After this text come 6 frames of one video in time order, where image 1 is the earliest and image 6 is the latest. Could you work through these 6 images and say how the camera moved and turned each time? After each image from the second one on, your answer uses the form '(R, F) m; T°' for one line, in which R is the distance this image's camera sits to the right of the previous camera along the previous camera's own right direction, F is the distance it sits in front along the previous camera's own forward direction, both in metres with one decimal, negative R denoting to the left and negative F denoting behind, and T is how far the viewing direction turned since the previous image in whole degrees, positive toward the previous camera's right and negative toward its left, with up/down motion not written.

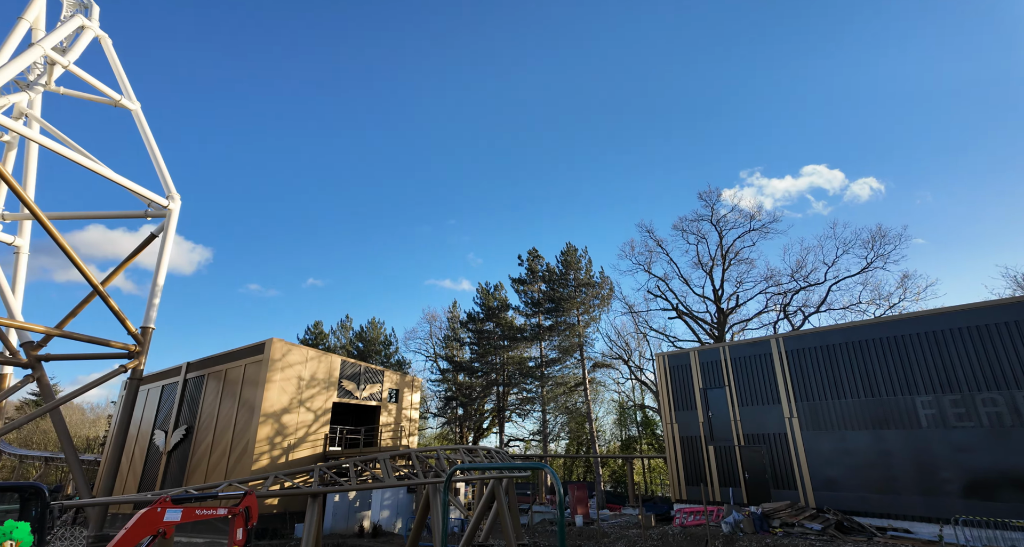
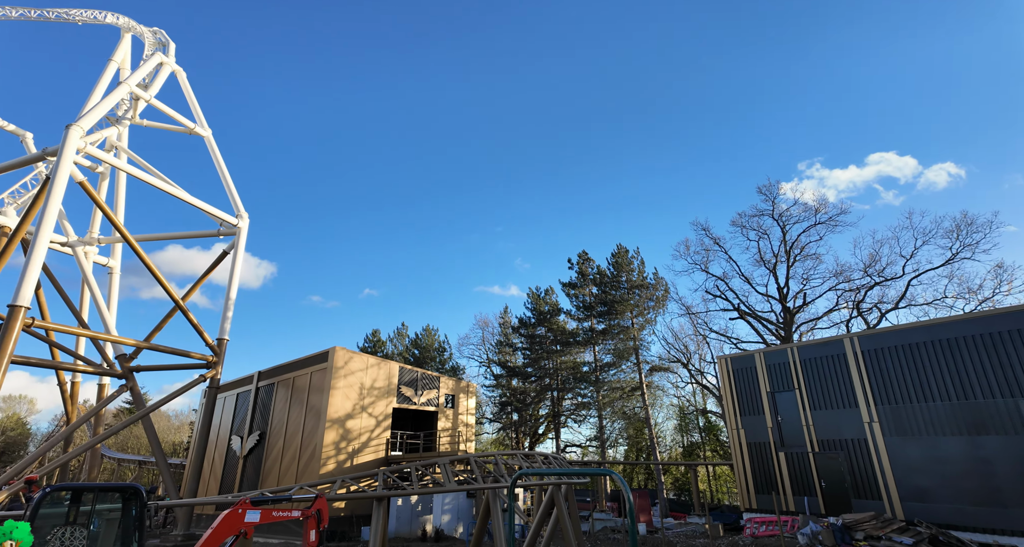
(0.0, +0.2) m; -5°
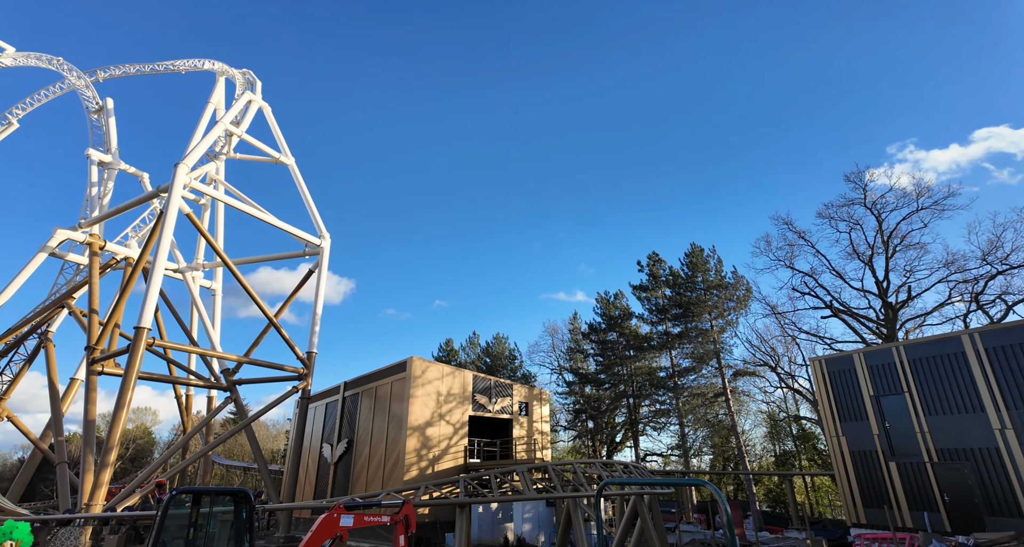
(0.0, +0.3) m; -7°
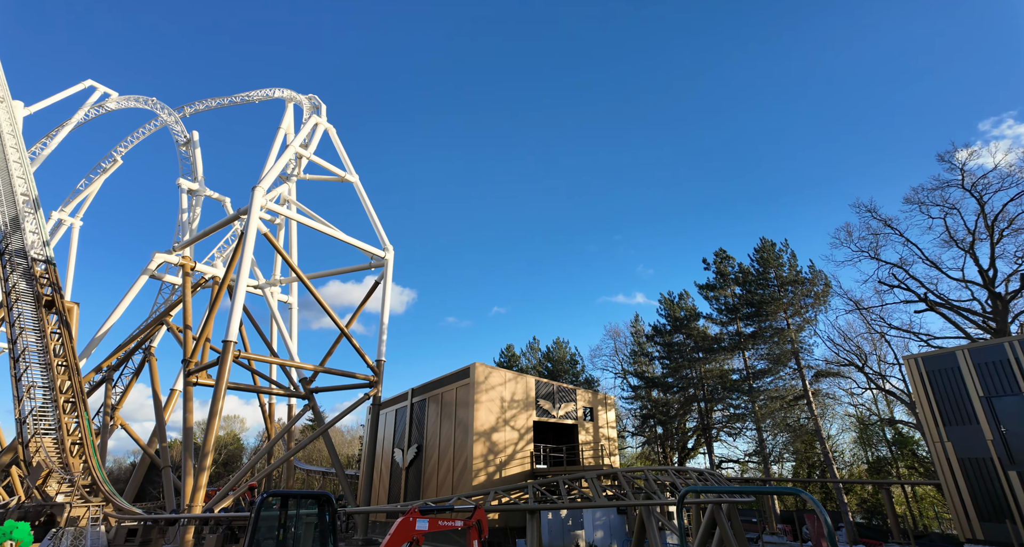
(0.0, +0.2) m; -6°
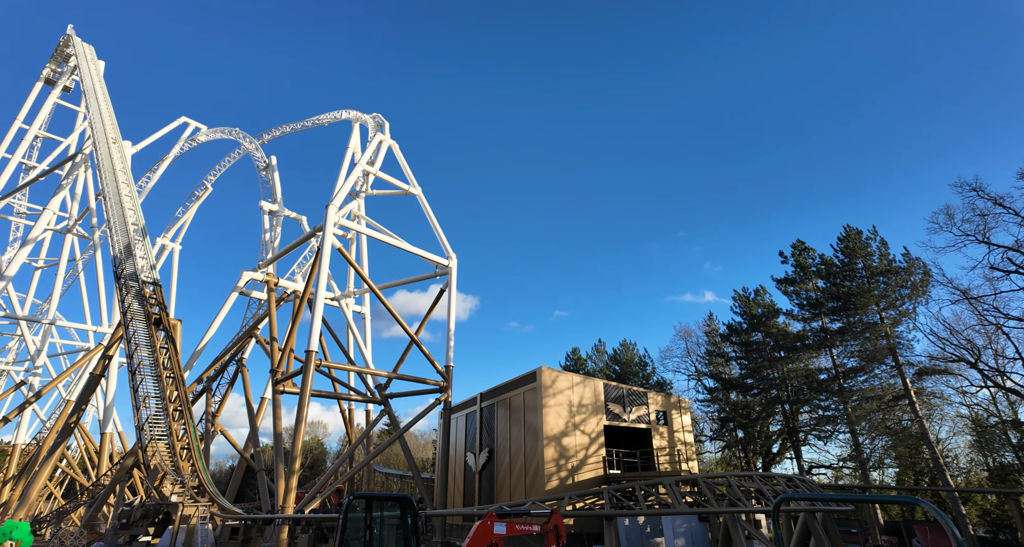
(-0.1, +0.2) m; -6°
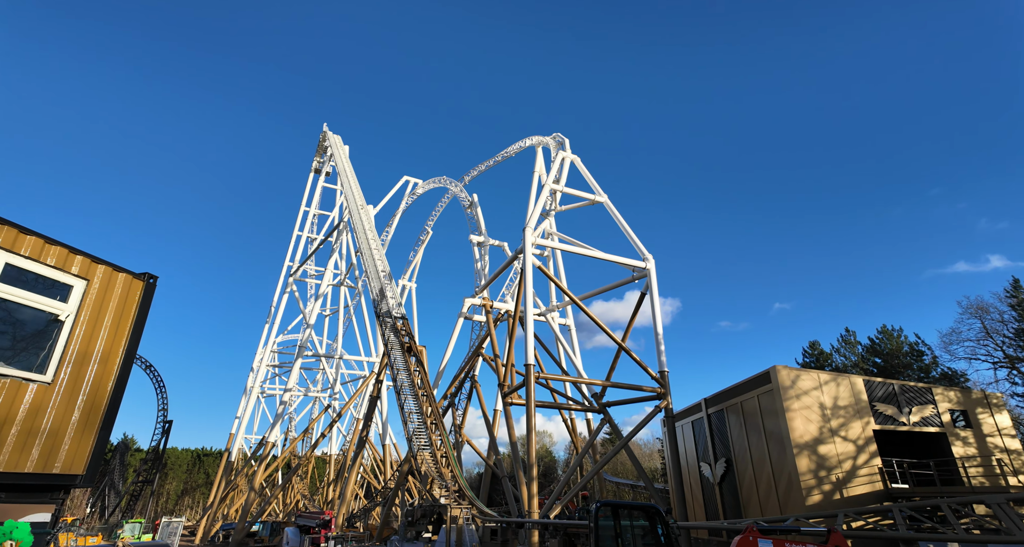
(-0.8, +1.4) m; -21°
